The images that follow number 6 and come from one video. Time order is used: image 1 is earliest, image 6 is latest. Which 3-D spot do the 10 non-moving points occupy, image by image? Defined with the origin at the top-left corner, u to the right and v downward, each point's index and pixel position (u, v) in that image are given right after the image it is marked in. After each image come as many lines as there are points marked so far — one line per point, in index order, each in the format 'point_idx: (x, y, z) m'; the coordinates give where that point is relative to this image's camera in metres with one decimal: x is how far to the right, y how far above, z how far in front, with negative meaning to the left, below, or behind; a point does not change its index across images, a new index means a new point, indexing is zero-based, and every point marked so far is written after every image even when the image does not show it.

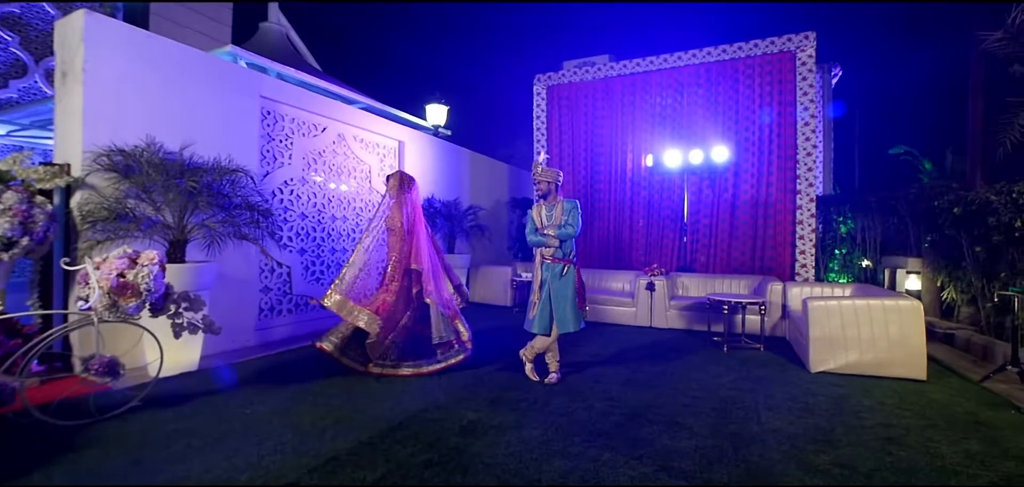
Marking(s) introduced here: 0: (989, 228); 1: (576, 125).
0: (+4.3, +0.1, +4.7) m
1: (+0.9, +1.6, +7.1) m
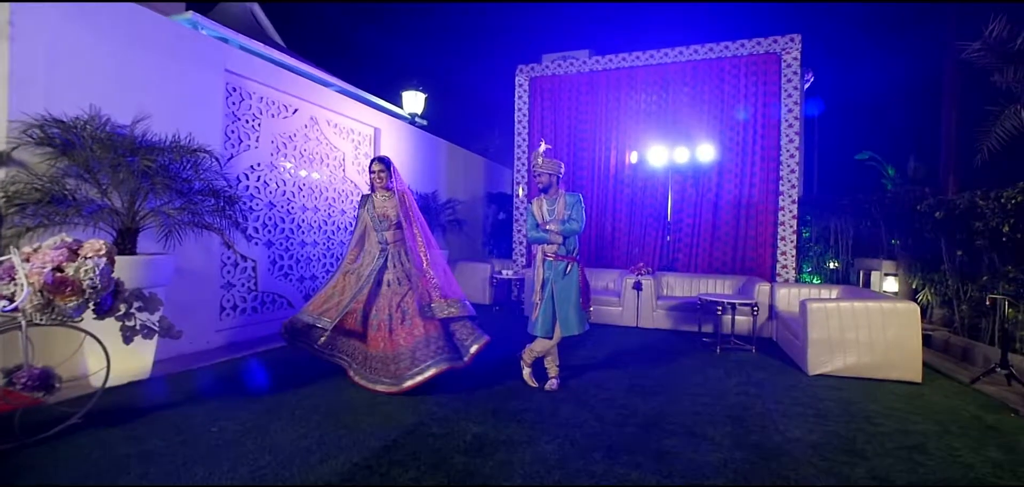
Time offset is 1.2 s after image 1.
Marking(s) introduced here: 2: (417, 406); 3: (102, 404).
0: (+4.2, +0.1, +4.8) m
1: (+0.6, +1.6, +6.8) m
2: (-0.6, -1.0, +3.2) m
3: (-2.3, -0.9, +2.9) m
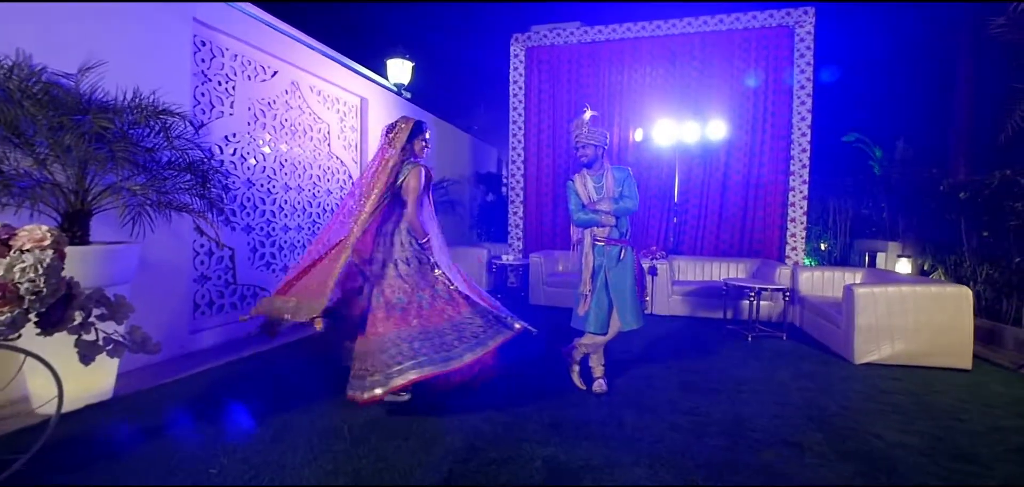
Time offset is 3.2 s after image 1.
0: (+4.4, +0.3, +4.6) m
1: (+0.6, +1.8, +6.3) m
2: (-0.3, -0.9, +2.6) m
3: (-1.9, -0.8, +2.2) m
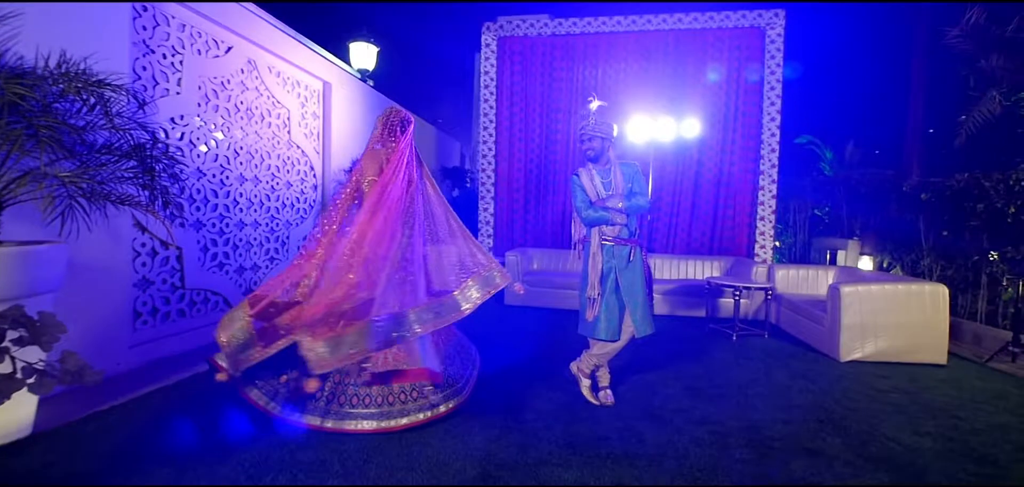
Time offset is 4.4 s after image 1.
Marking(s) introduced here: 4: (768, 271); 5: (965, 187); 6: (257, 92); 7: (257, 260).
0: (+4.2, +0.3, +4.8) m
1: (+0.2, +1.8, +6.1) m
2: (-0.2, -0.9, +2.3) m
3: (-1.8, -0.8, +1.7) m
4: (+2.5, -0.3, +5.2) m
5: (+4.1, +0.5, +4.8) m
6: (-1.8, +1.1, +3.8) m
7: (-1.9, -0.1, +3.9) m
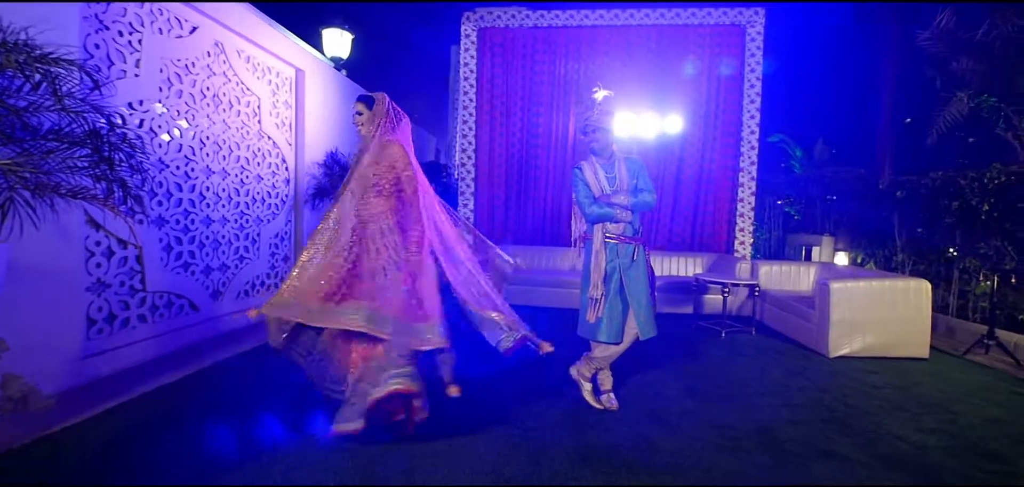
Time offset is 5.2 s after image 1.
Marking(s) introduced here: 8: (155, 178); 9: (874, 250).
0: (+4.0, +0.3, +4.9) m
1: (0.0, +1.9, +5.9) m
2: (-0.2, -0.9, +2.1) m
3: (-1.7, -0.8, +1.4) m
4: (+2.3, -0.2, +5.2) m
5: (+4.0, +0.6, +4.9) m
6: (-1.9, +1.1, +3.5) m
7: (-2.0, -0.1, +3.6) m
8: (-2.0, +0.4, +3.0) m
9: (+4.0, -0.1, +5.9) m
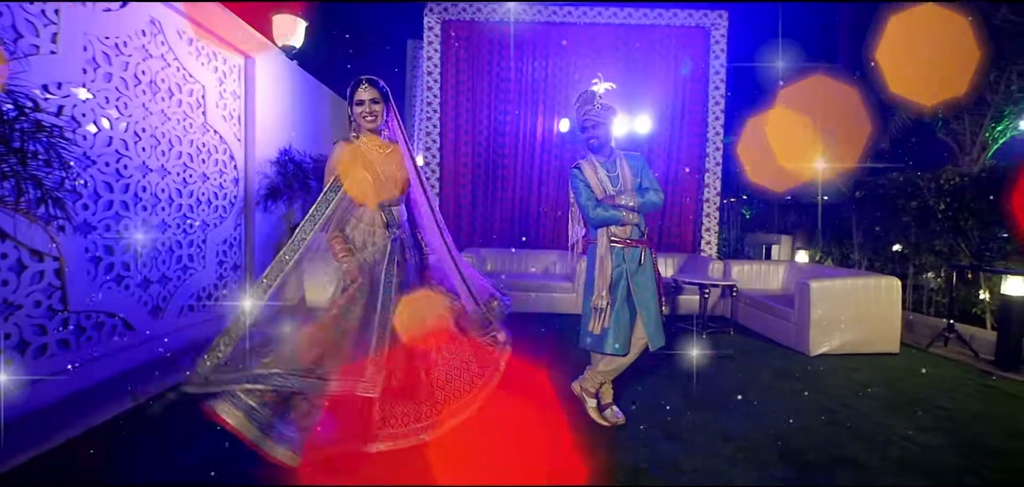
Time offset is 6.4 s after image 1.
0: (+3.7, +0.3, +5.1) m
1: (-0.4, +1.8, +5.6) m
2: (-0.1, -0.9, +1.9) m
3: (-1.6, -0.9, +1.0) m
4: (+2.0, -0.2, +5.2) m
5: (+3.7, +0.6, +5.1) m
6: (-2.0, +1.0, +3.0) m
7: (-2.1, -0.2, +3.1) m
8: (-2.0, +0.3, +2.5) m
9: (+3.6, 0.0, +6.0) m
